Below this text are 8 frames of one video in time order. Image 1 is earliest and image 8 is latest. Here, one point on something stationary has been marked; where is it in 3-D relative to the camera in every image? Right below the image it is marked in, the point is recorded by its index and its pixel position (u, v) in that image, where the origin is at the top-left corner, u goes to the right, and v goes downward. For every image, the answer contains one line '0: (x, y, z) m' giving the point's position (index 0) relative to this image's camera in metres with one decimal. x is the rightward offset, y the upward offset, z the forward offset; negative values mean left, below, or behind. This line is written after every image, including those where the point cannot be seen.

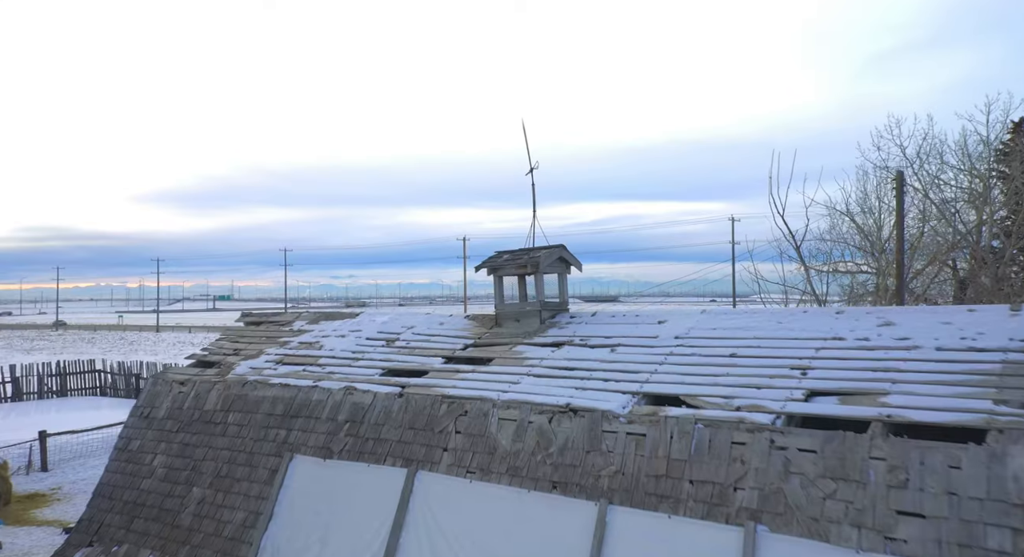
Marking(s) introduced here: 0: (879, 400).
0: (+2.9, -1.0, +6.0) m
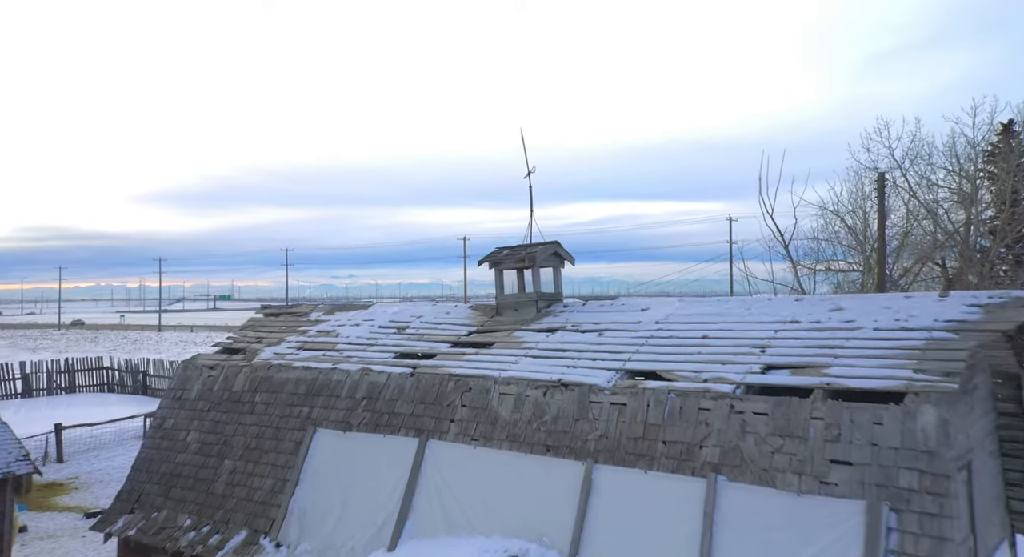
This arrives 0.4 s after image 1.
0: (+2.9, -0.9, +7.1) m
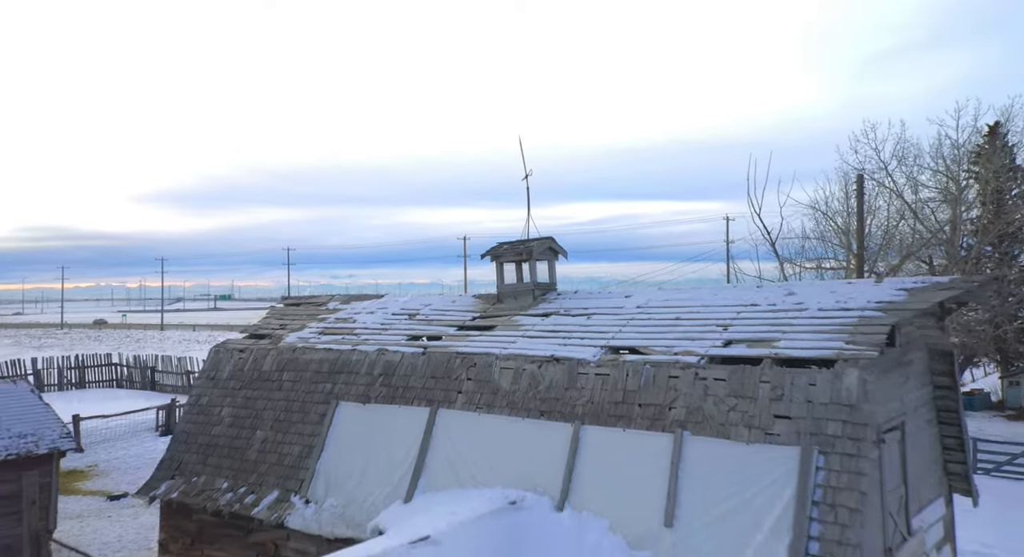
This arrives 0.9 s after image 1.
0: (+2.9, -0.7, +8.5) m
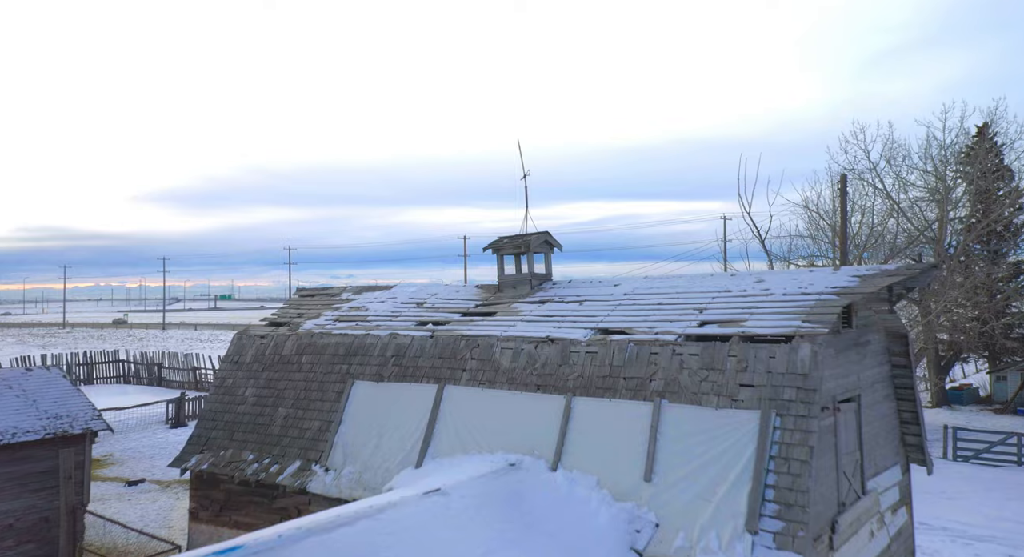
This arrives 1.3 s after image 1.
0: (+2.9, -0.6, +9.6) m
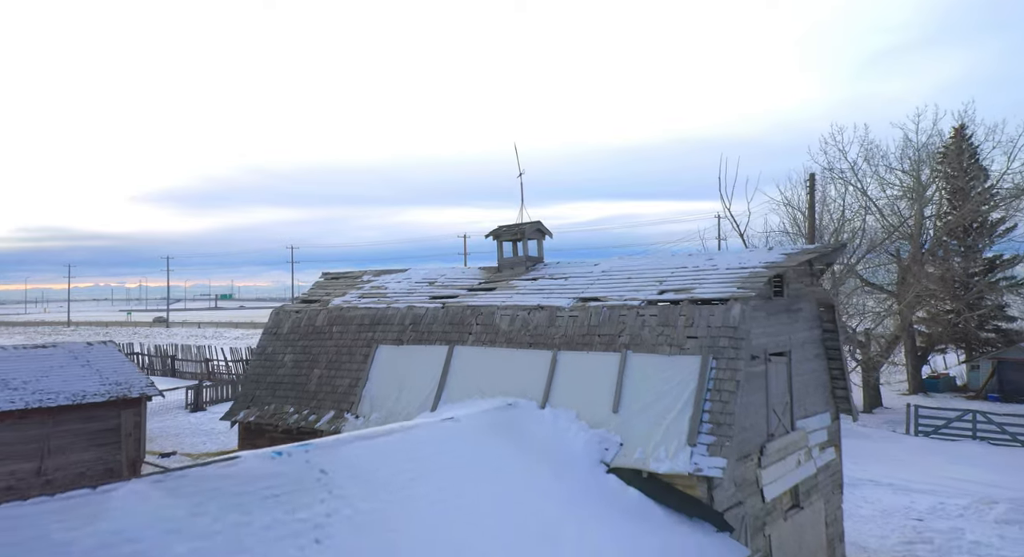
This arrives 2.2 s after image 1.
0: (+2.9, -0.2, +12.1) m
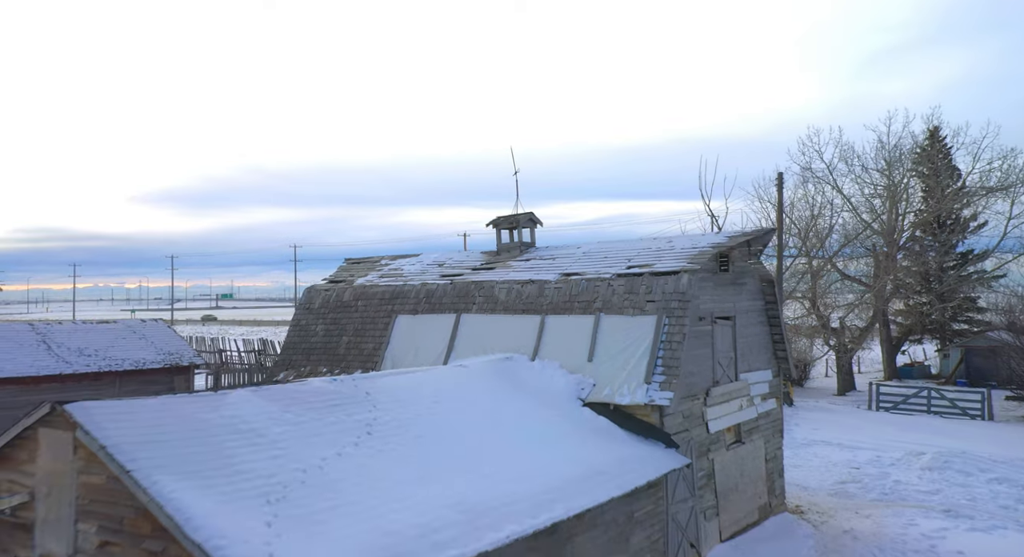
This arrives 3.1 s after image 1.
0: (+2.8, +0.2, +15.1) m
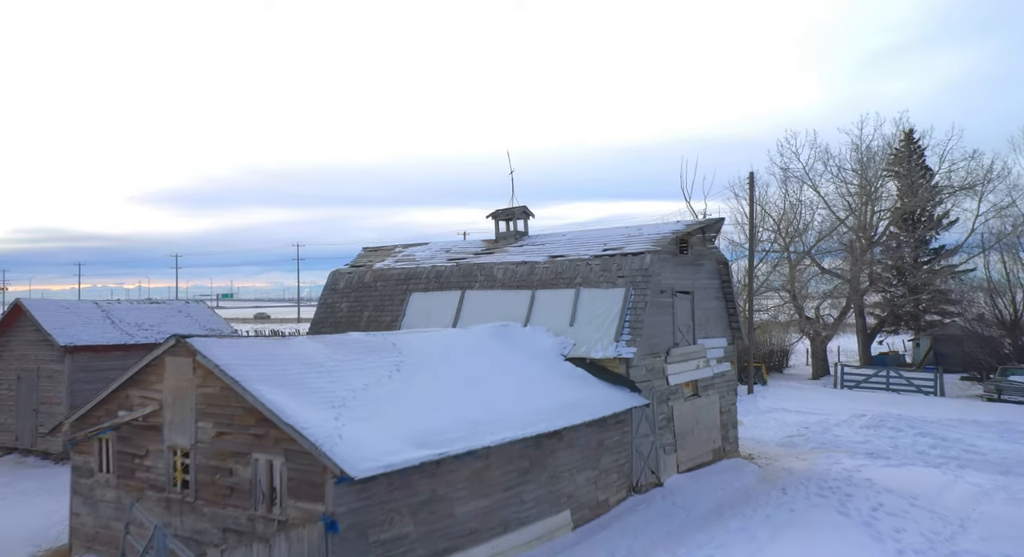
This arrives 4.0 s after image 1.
0: (+2.7, +0.7, +18.3) m
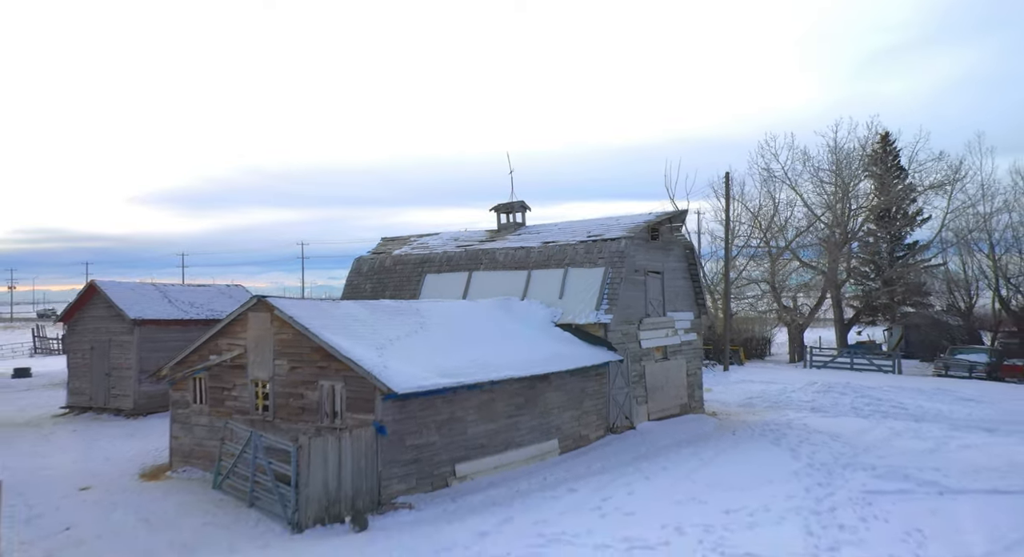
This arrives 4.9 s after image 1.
0: (+2.7, +1.2, +22.1) m
